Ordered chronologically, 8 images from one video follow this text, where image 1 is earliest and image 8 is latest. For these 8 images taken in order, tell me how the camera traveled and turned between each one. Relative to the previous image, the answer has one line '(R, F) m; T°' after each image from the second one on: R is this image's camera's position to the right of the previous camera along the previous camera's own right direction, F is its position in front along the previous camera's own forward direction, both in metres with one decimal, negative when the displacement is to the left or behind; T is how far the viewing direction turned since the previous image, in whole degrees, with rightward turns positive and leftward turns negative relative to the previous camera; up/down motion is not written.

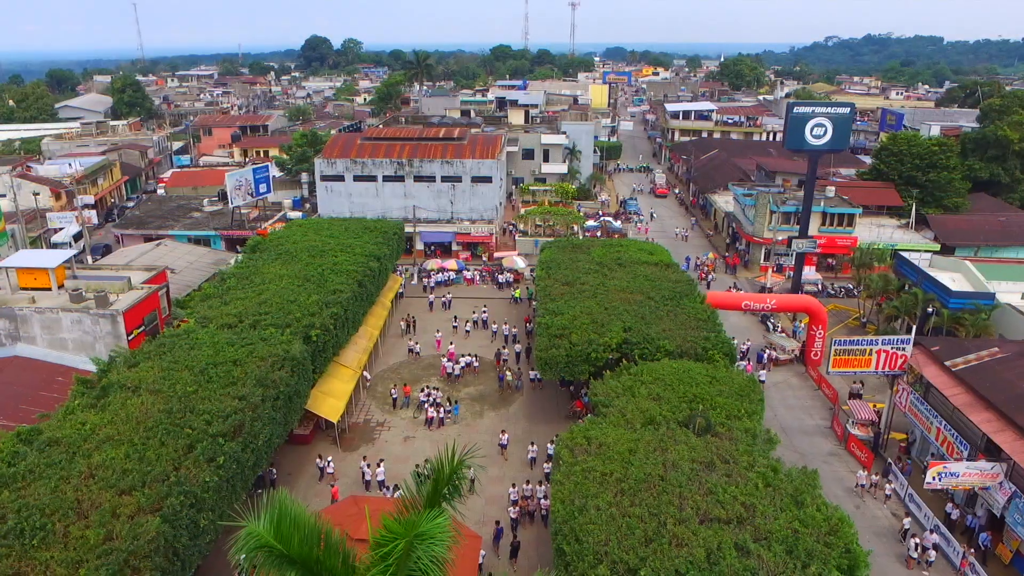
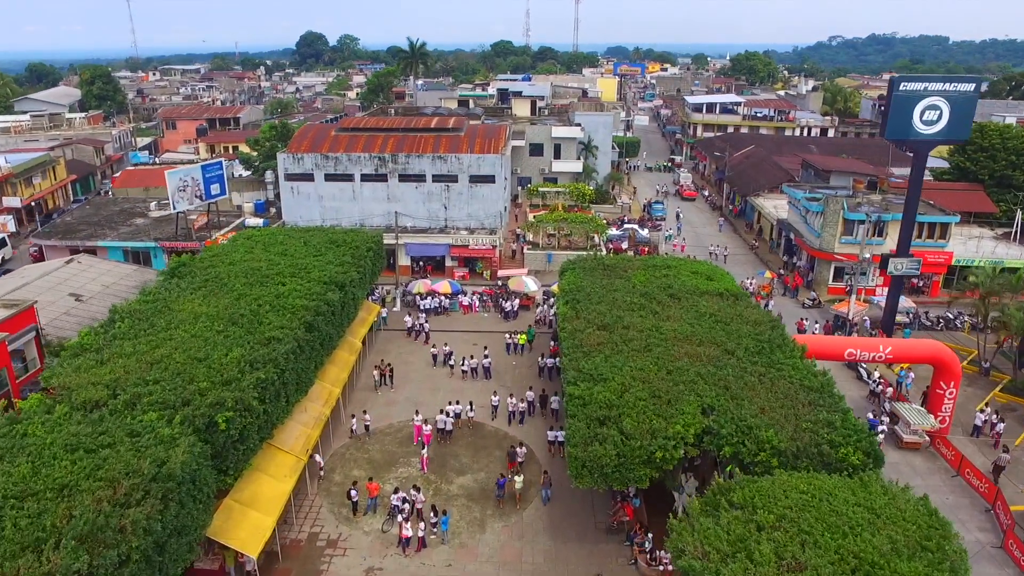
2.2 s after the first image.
(-0.5, +11.7) m; 0°
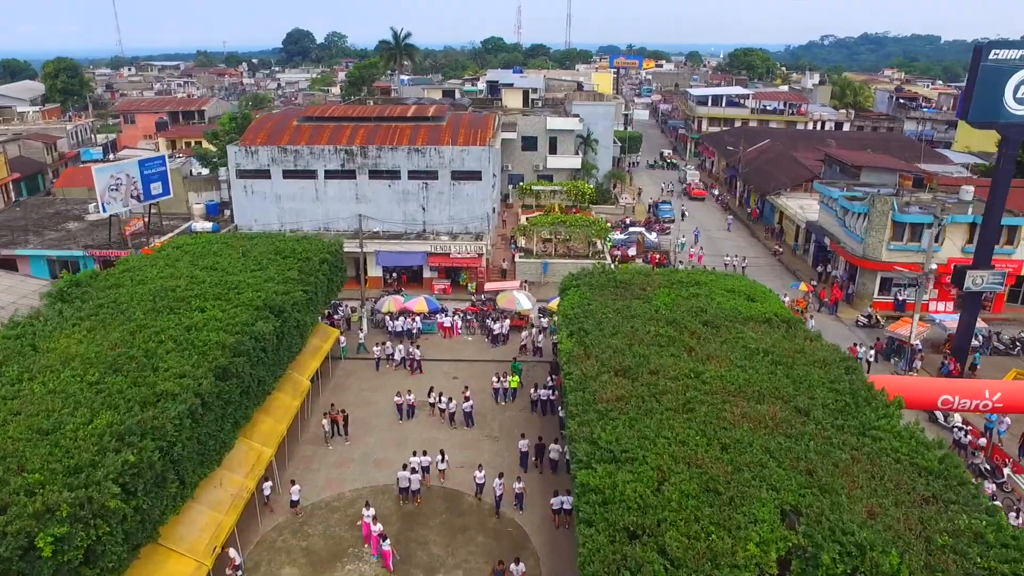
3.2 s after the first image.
(+0.2, +7.4) m; +1°
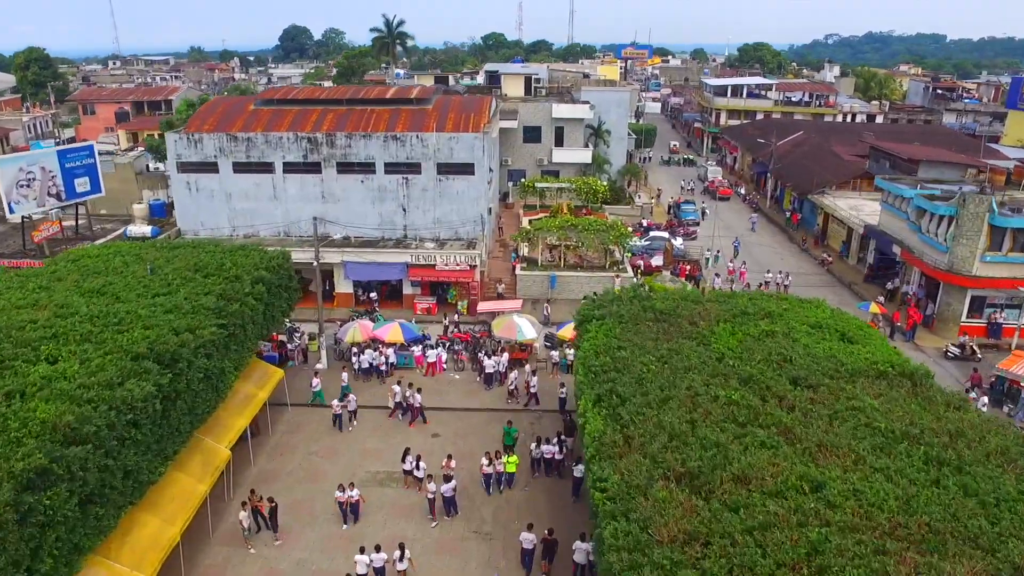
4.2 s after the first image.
(+0.1, +8.0) m; 0°
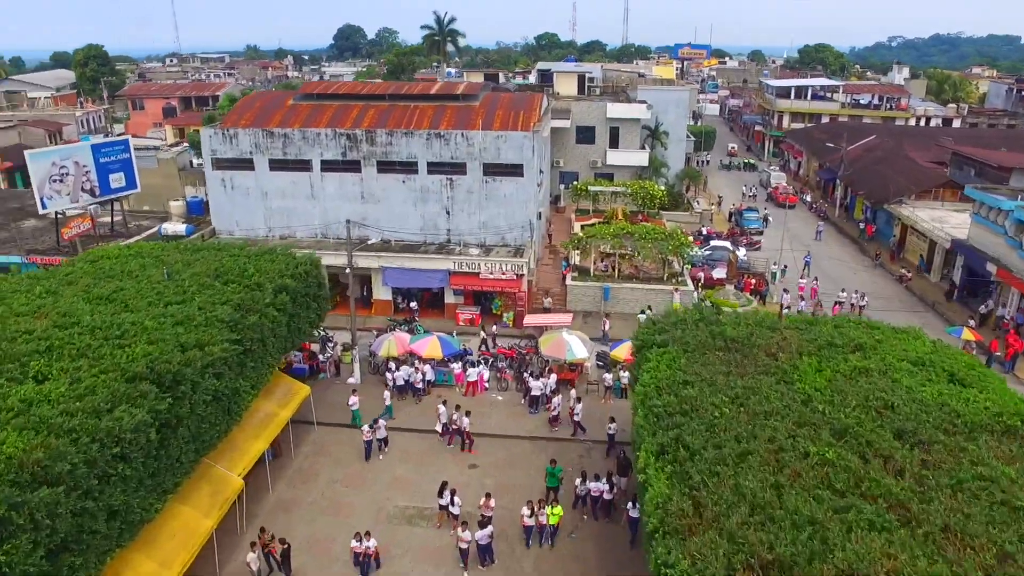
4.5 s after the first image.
(-0.1, +2.6) m; -3°
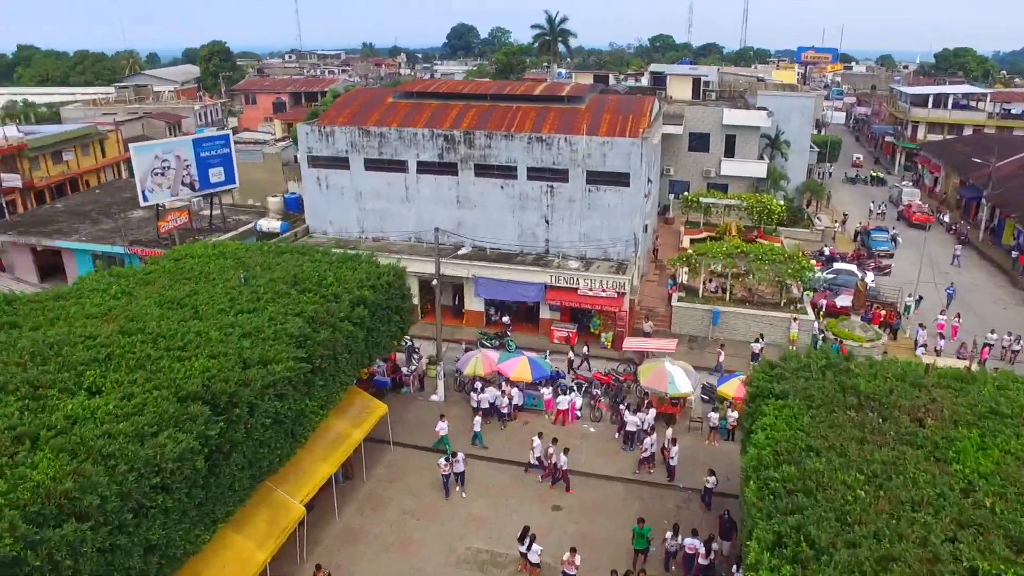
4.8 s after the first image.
(+0.1, +2.1) m; -7°
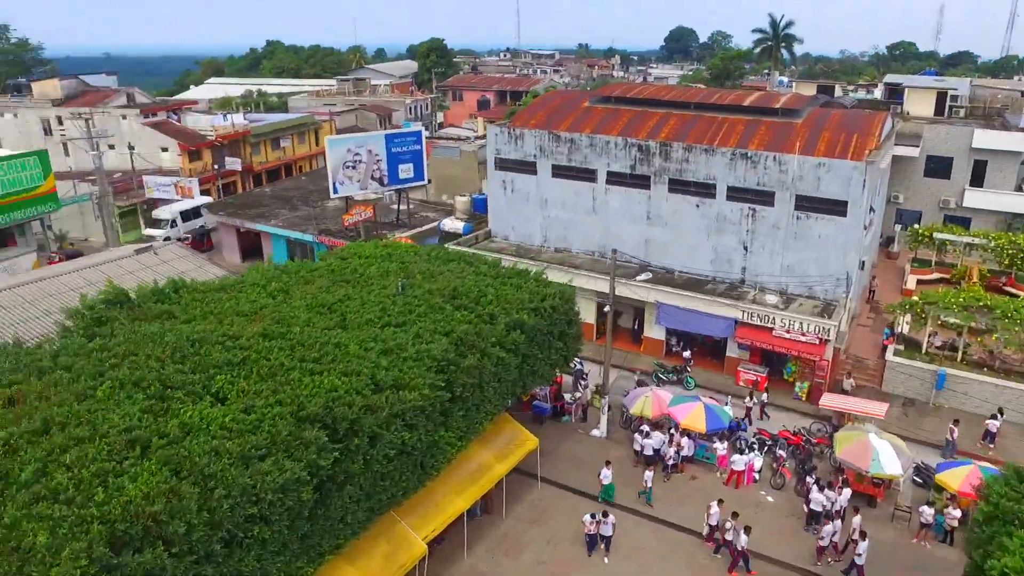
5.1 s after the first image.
(+0.4, +2.3) m; -14°
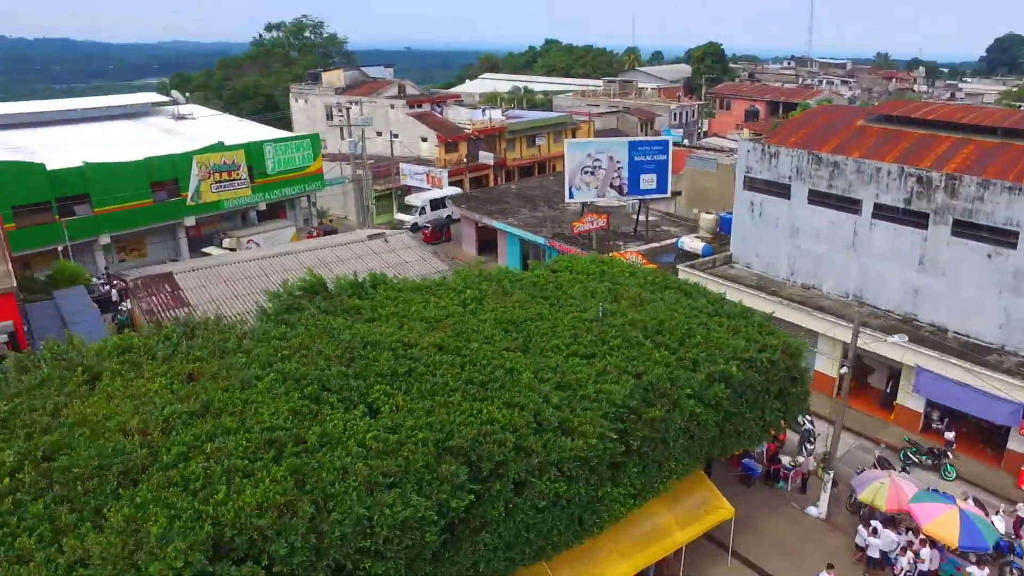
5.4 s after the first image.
(+0.9, +2.1) m; -19°
